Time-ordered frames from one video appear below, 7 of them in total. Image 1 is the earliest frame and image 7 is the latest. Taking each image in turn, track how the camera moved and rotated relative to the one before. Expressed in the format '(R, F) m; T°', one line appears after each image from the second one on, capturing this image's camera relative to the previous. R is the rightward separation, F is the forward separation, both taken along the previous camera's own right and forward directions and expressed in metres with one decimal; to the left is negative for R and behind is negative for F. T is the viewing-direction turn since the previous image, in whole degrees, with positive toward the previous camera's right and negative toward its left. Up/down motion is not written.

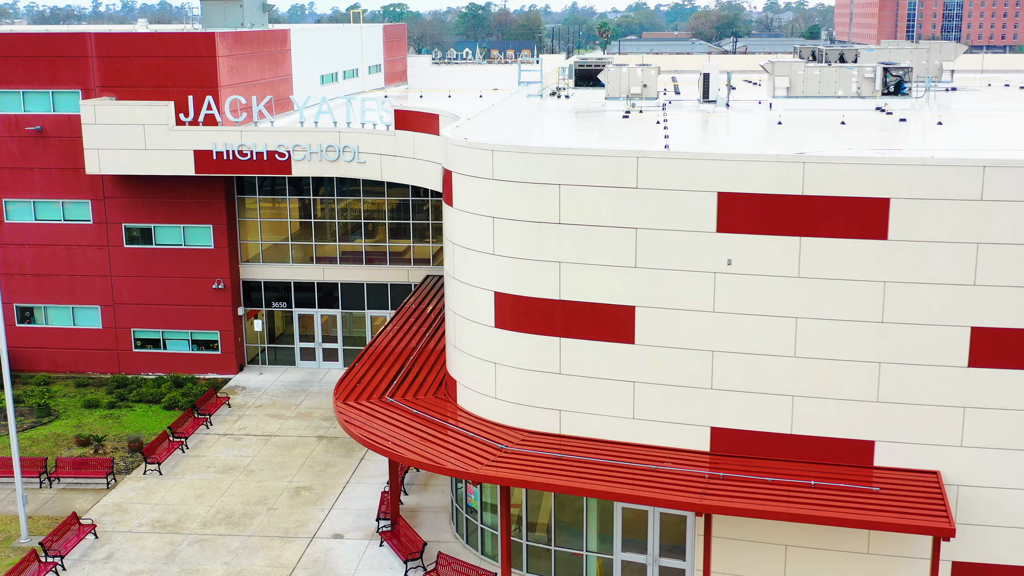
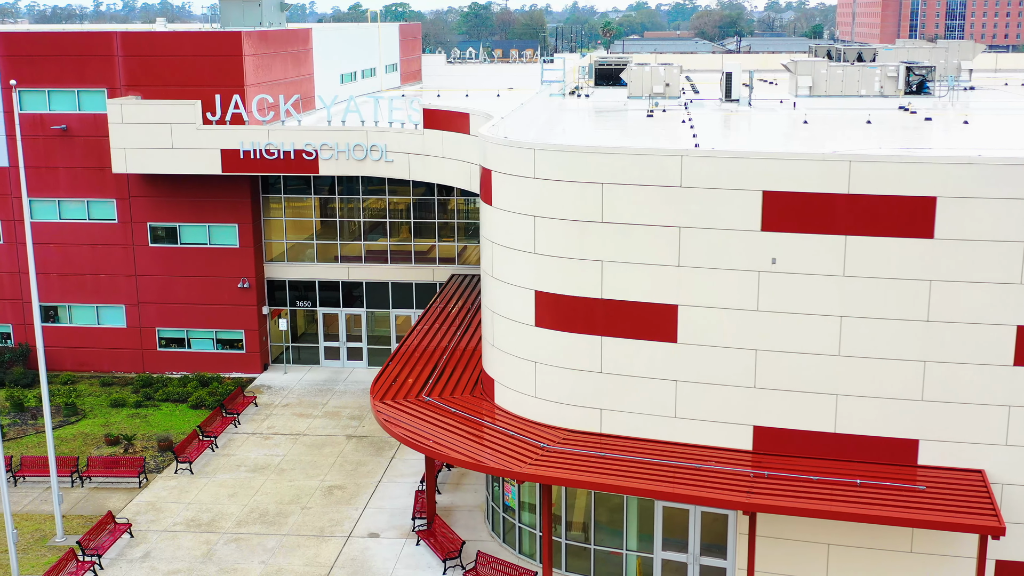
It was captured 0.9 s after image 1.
(-0.7, 0.0) m; 0°
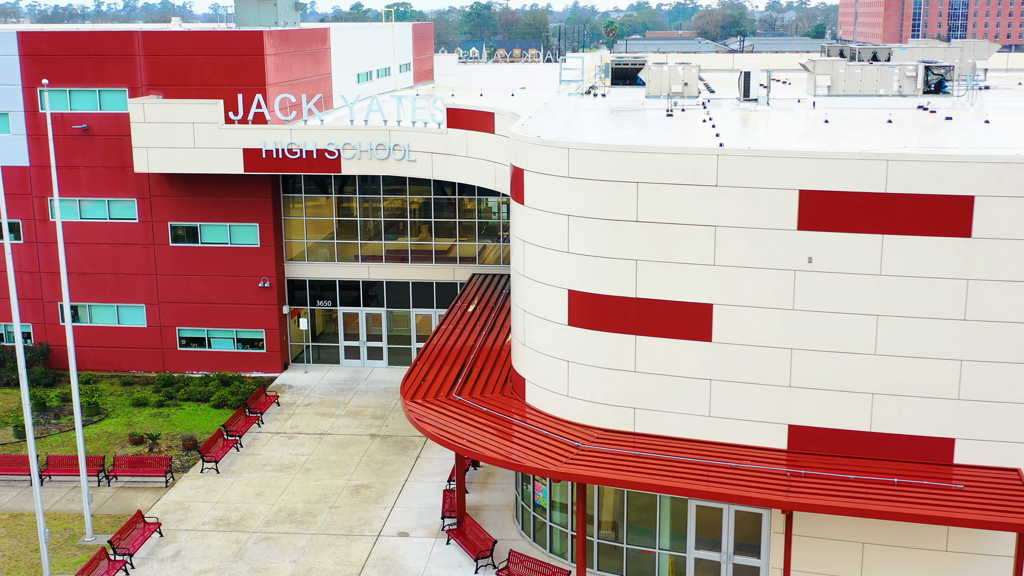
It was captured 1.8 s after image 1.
(-0.6, 0.0) m; 0°
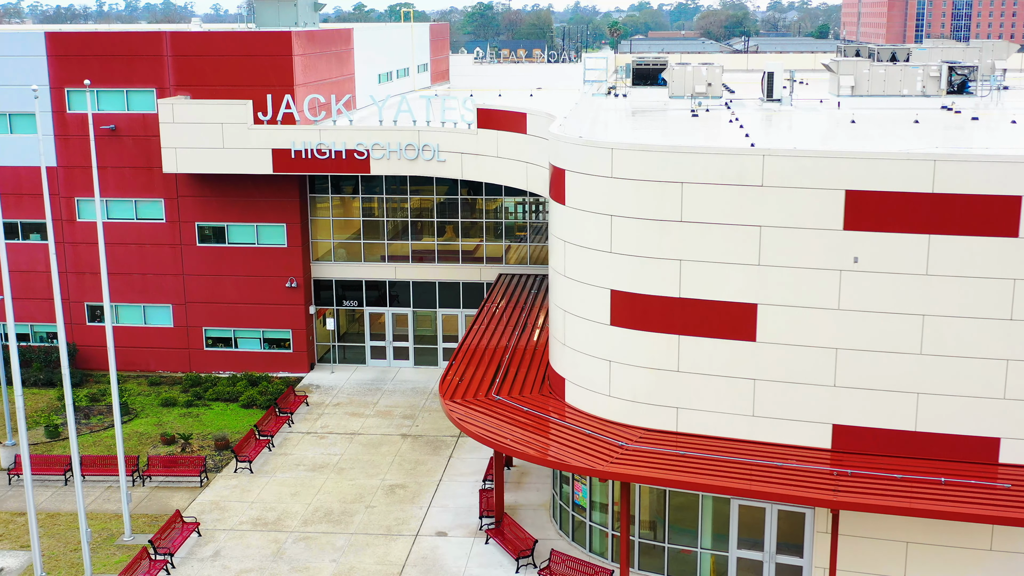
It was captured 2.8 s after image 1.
(-0.8, 0.0) m; 0°
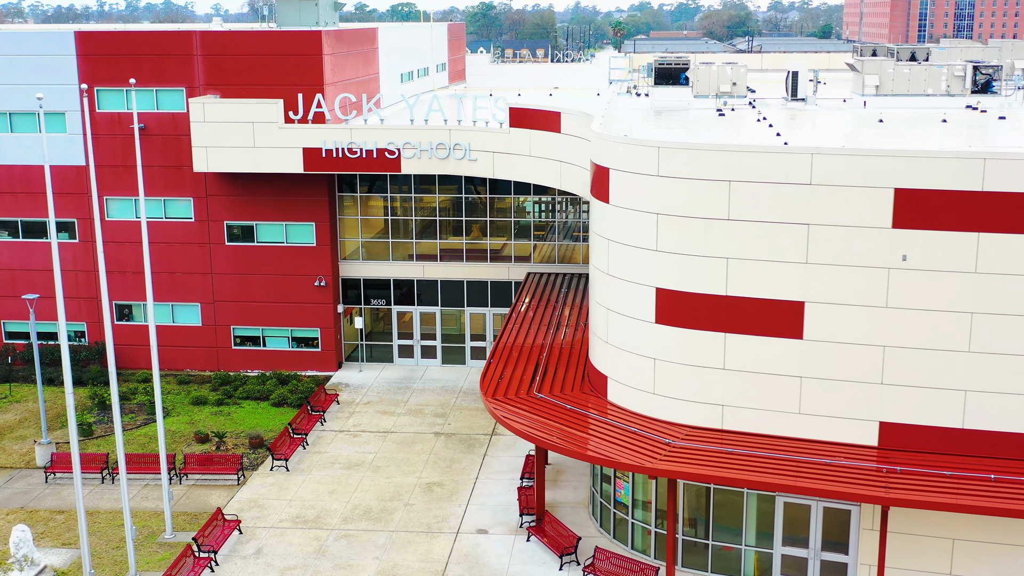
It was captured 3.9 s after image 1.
(-0.8, -0.1) m; 0°
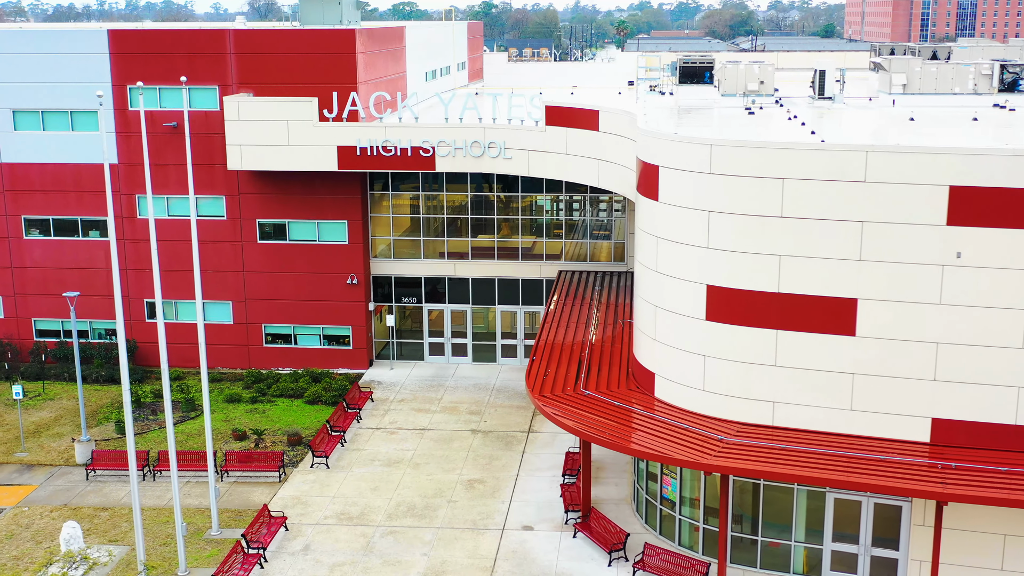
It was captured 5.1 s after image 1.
(-1.0, -0.1) m; 0°
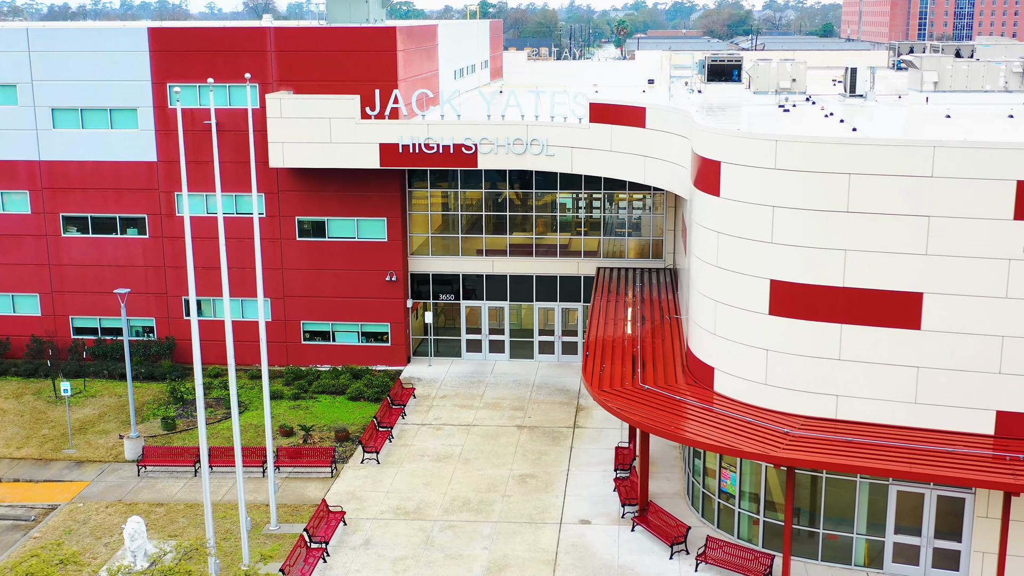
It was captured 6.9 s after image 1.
(-1.3, -0.1) m; 0°
